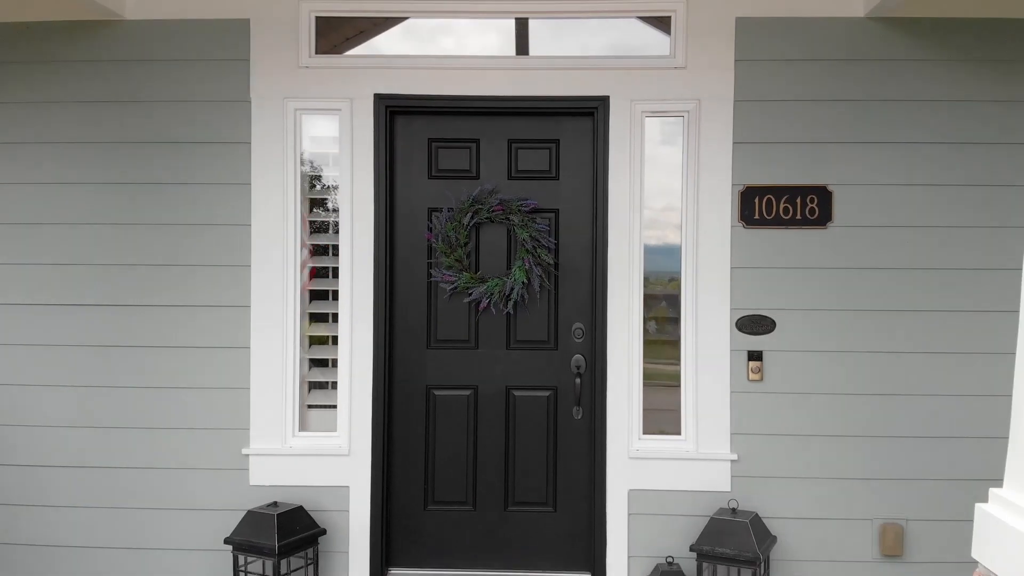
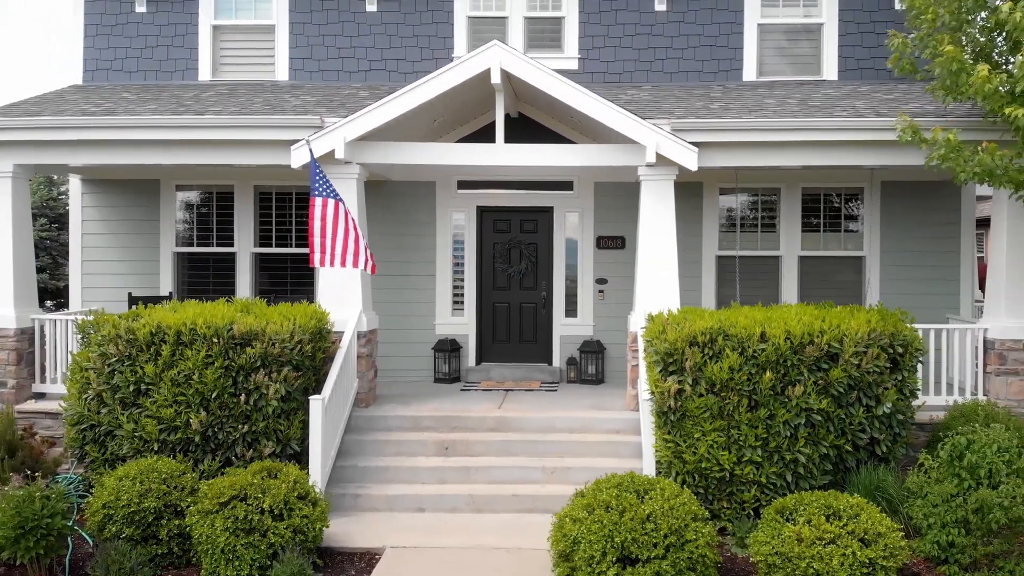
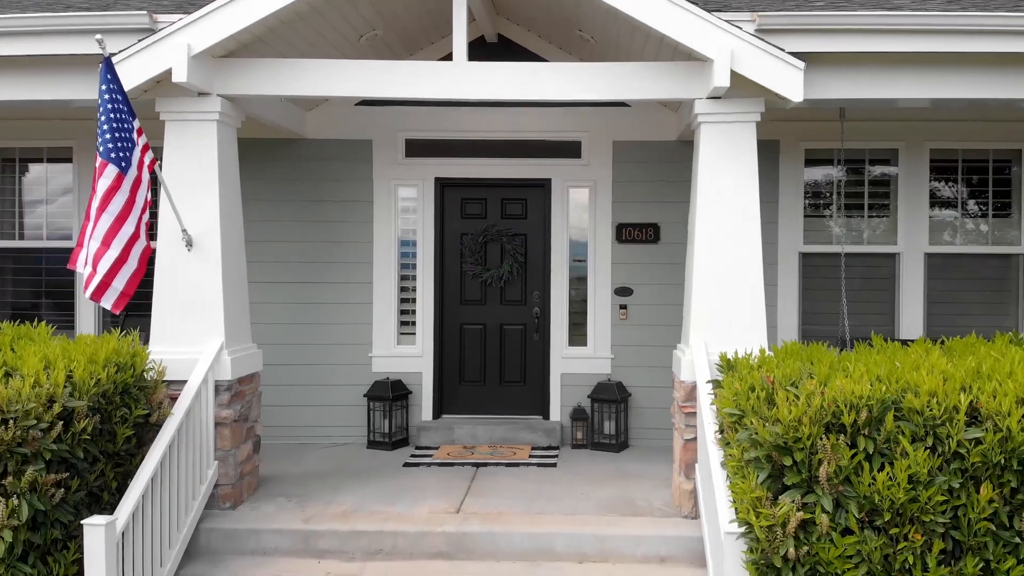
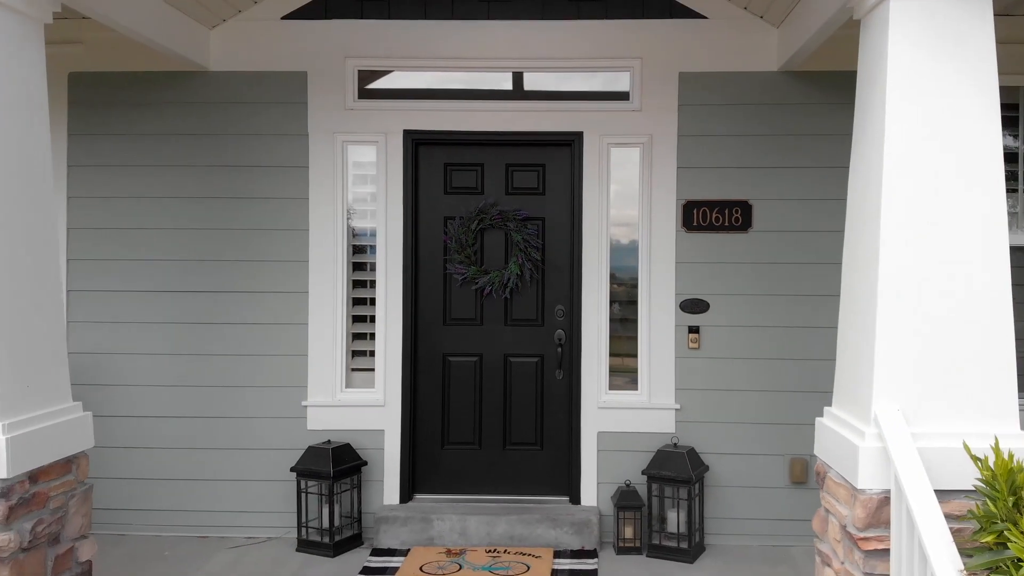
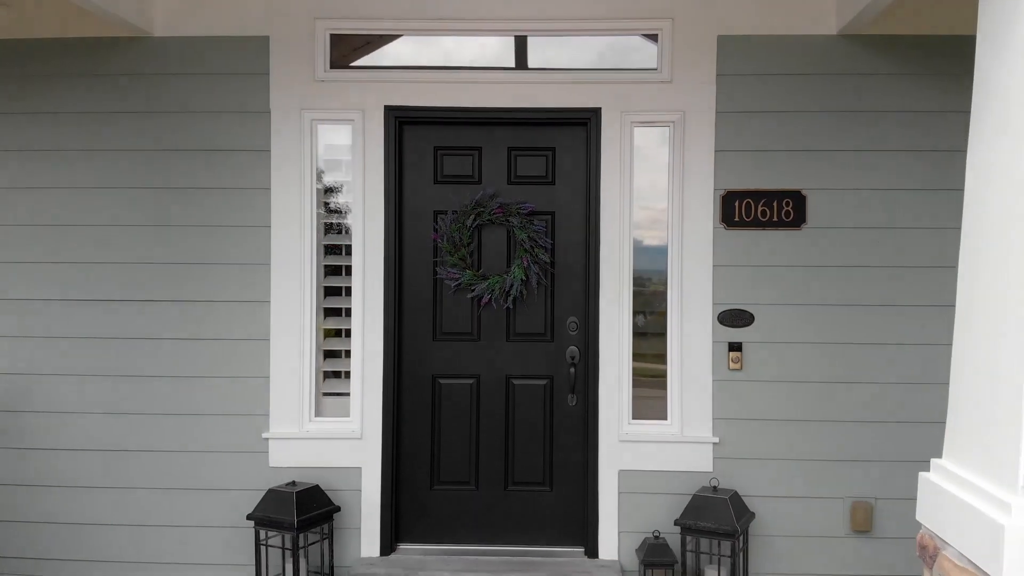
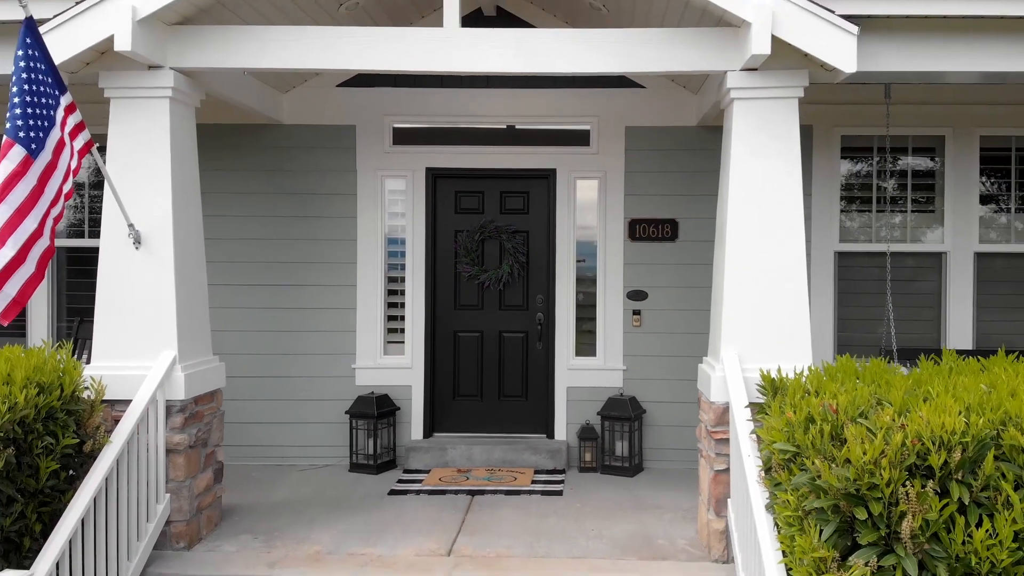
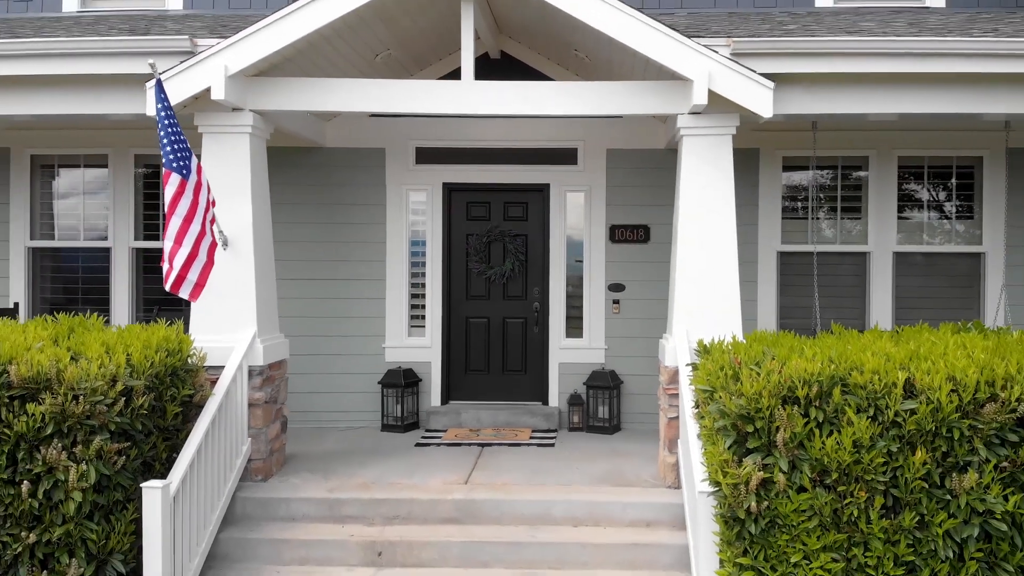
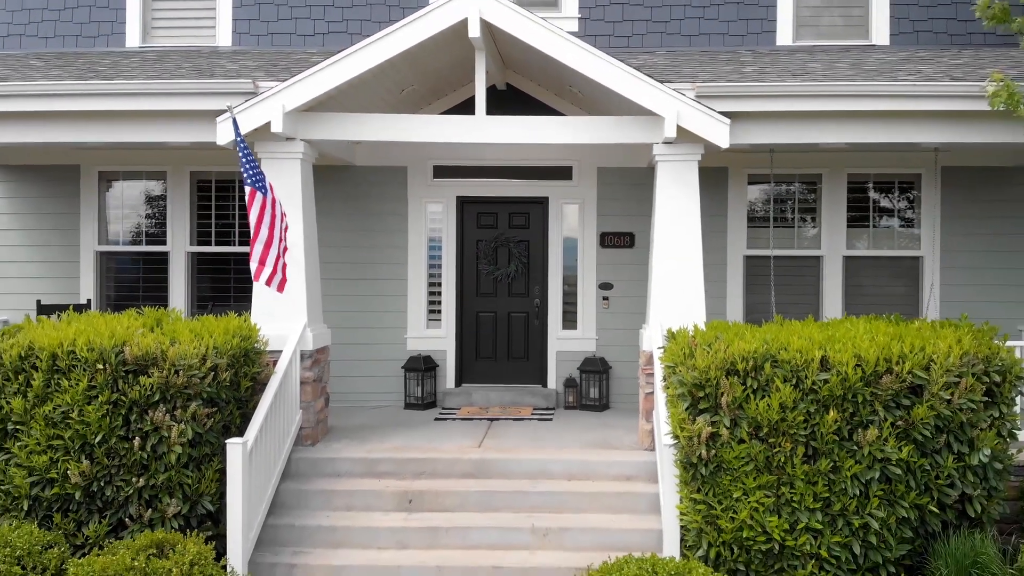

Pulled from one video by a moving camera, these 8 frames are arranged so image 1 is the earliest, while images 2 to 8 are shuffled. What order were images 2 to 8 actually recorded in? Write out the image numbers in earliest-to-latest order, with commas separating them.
5, 4, 6, 3, 7, 8, 2
